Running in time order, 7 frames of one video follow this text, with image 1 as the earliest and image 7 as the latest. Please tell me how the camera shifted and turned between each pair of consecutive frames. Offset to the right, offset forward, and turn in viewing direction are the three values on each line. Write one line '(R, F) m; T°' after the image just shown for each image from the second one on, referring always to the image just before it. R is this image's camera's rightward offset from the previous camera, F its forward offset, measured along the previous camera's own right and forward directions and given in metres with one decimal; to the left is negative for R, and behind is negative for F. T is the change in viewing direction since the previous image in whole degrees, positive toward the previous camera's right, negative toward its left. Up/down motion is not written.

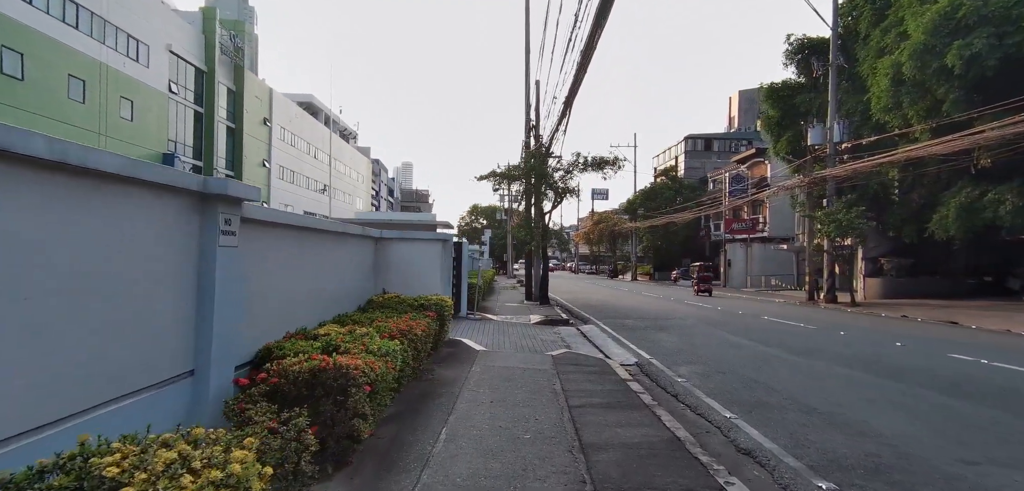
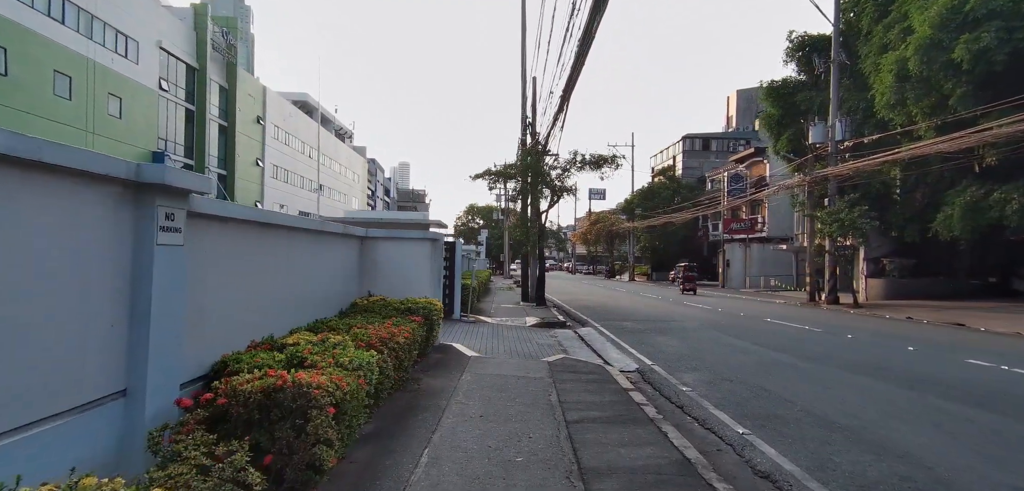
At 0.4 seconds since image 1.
(+0.1, +0.6) m; 0°
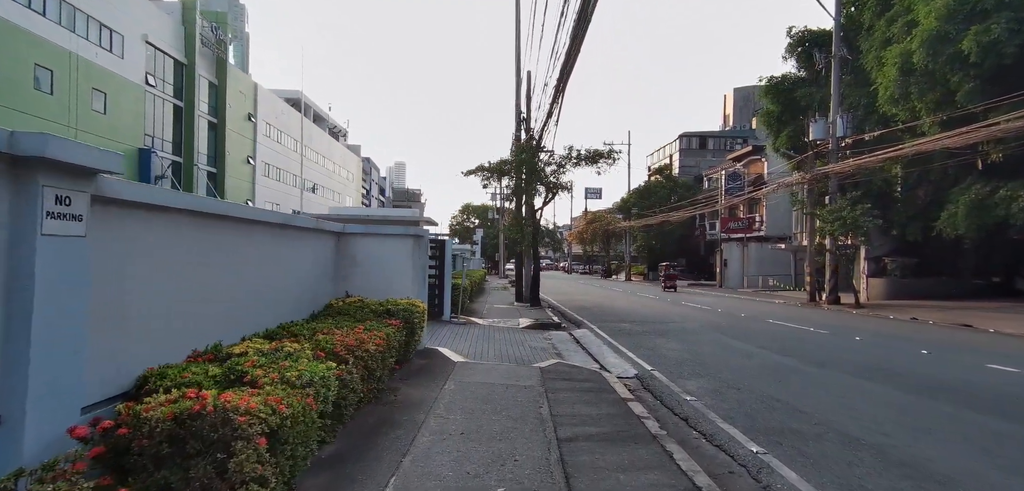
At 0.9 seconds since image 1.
(+0.1, +0.7) m; 0°
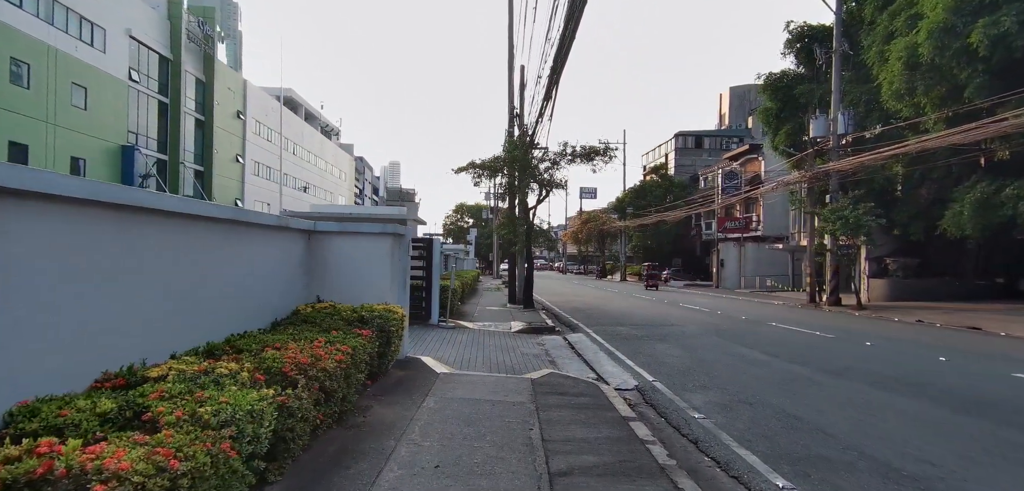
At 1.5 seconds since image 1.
(+0.1, +0.8) m; +1°
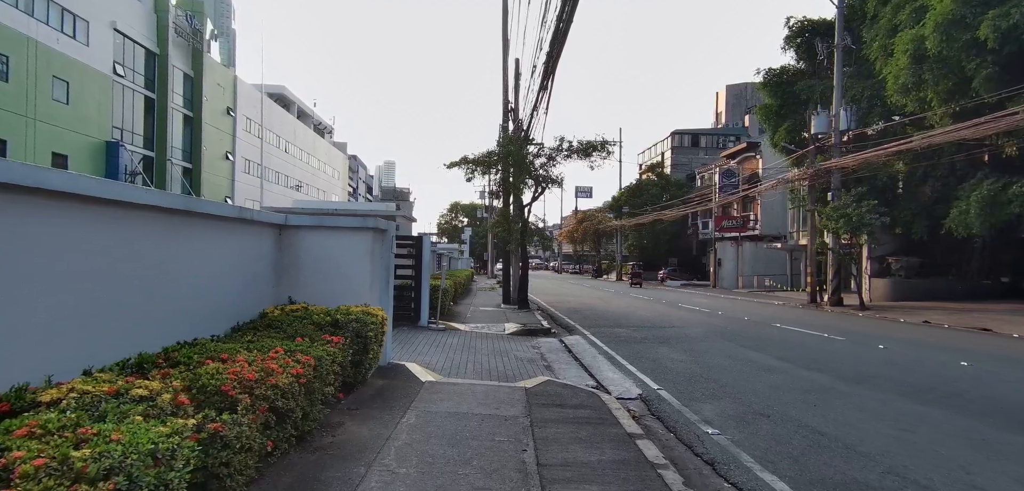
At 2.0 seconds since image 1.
(0.0, +0.7) m; +1°
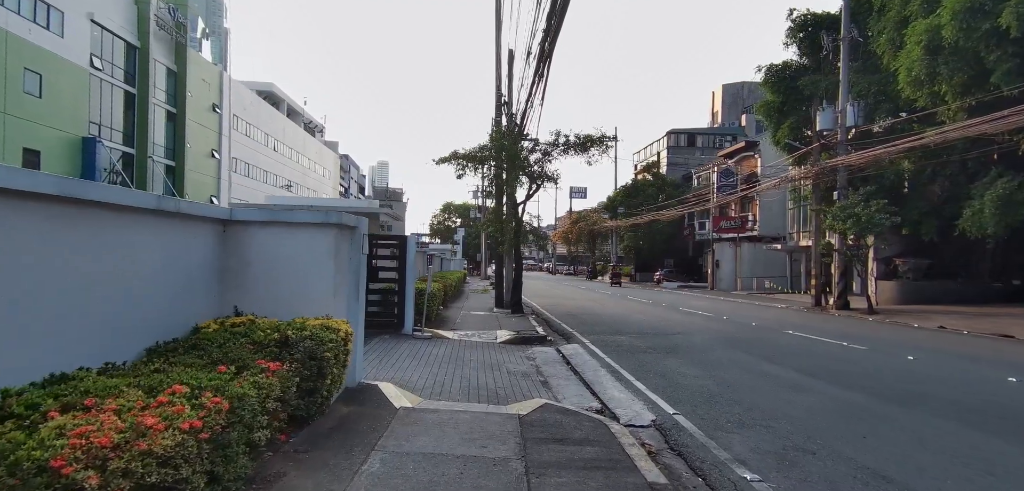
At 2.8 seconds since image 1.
(0.0, +1.1) m; +1°
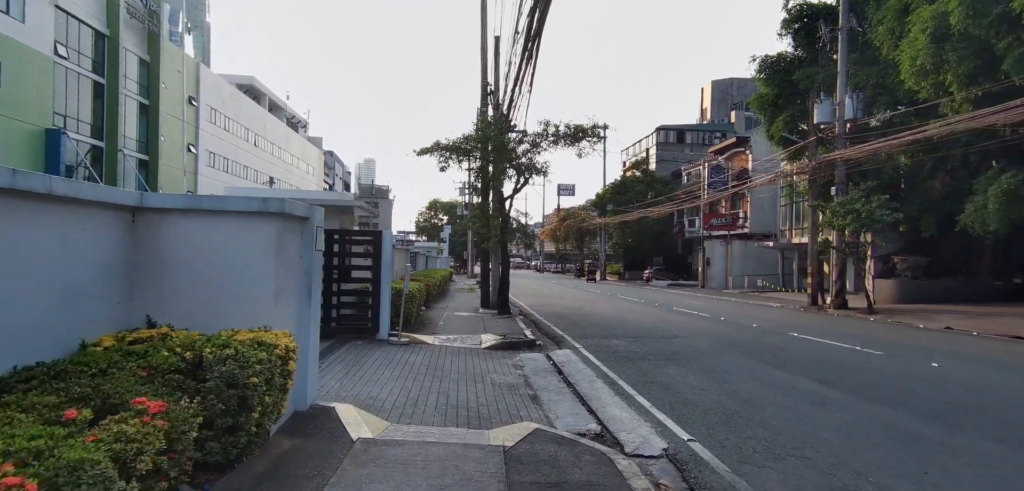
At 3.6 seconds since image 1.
(0.0, +1.1) m; +1°
